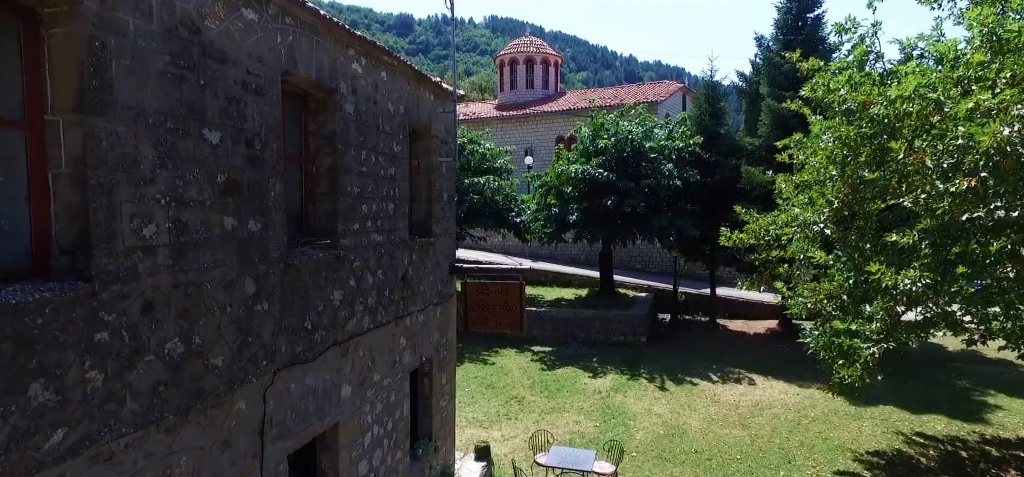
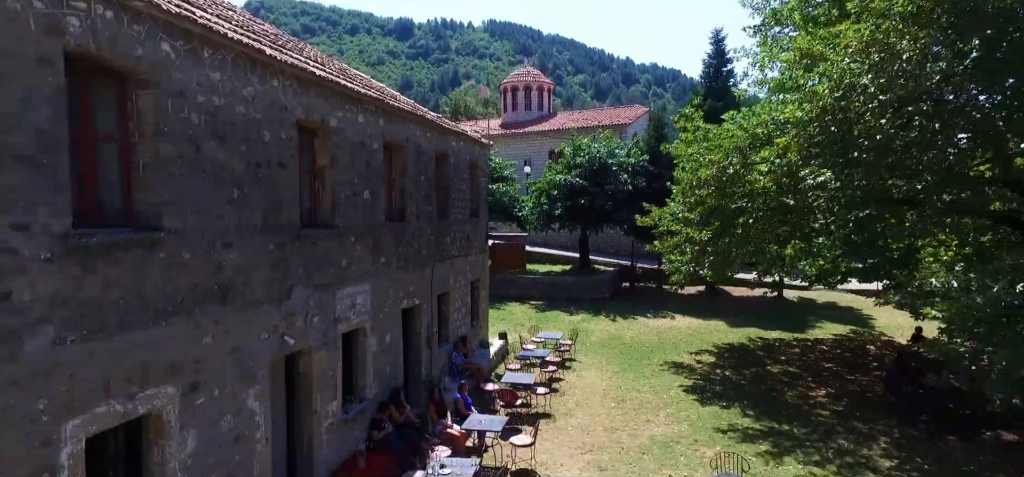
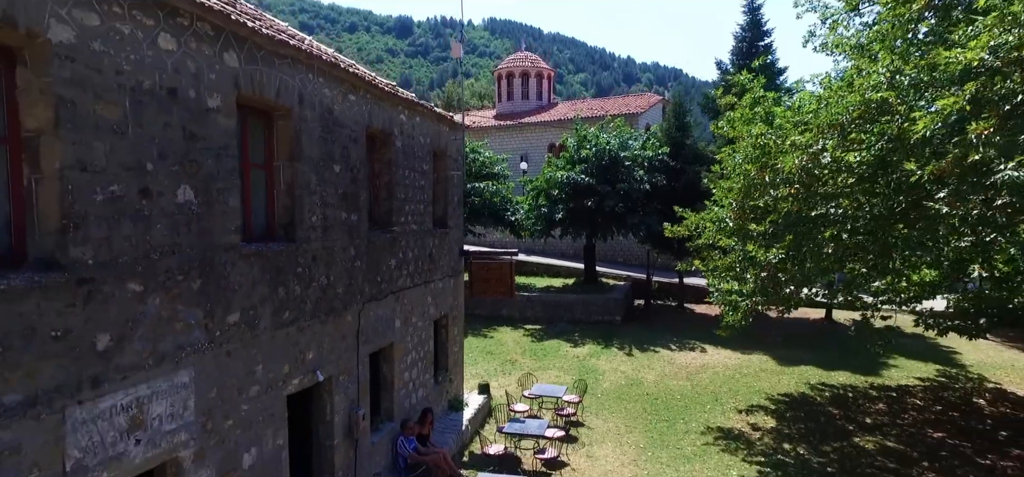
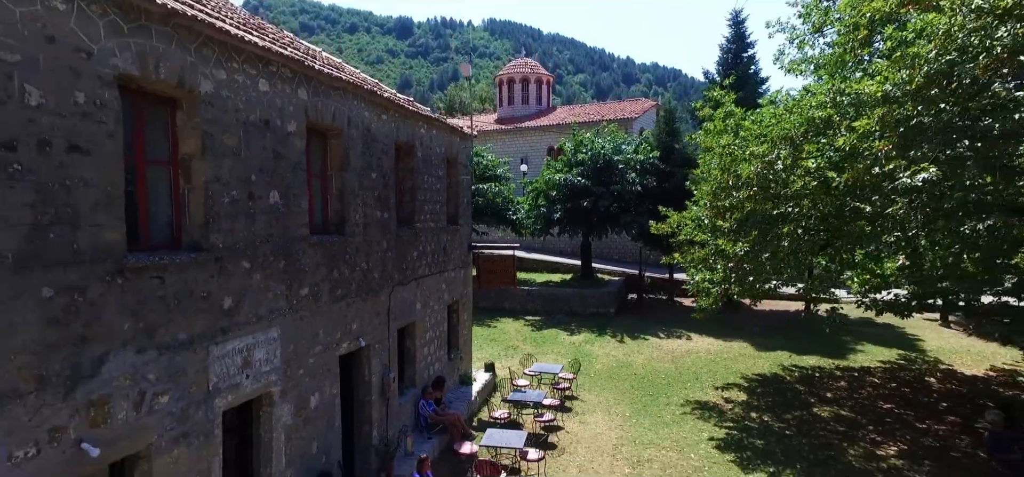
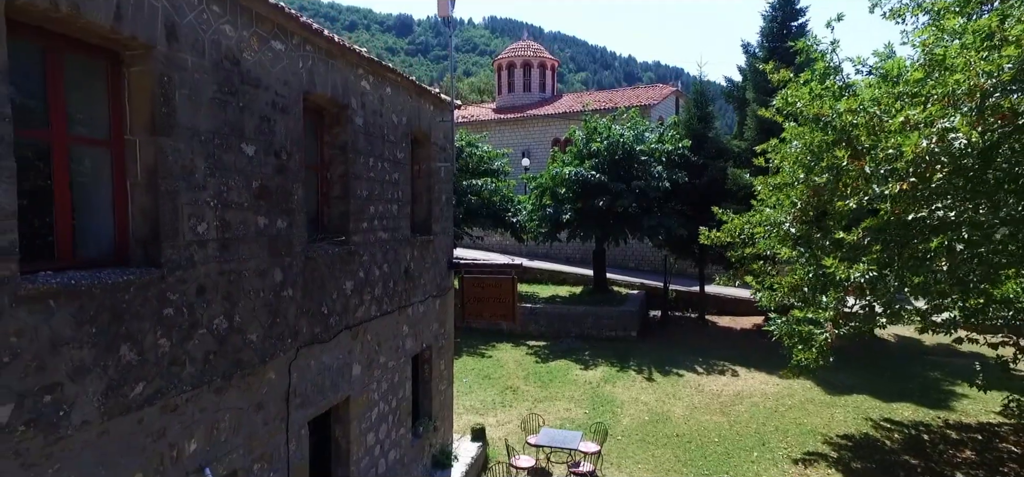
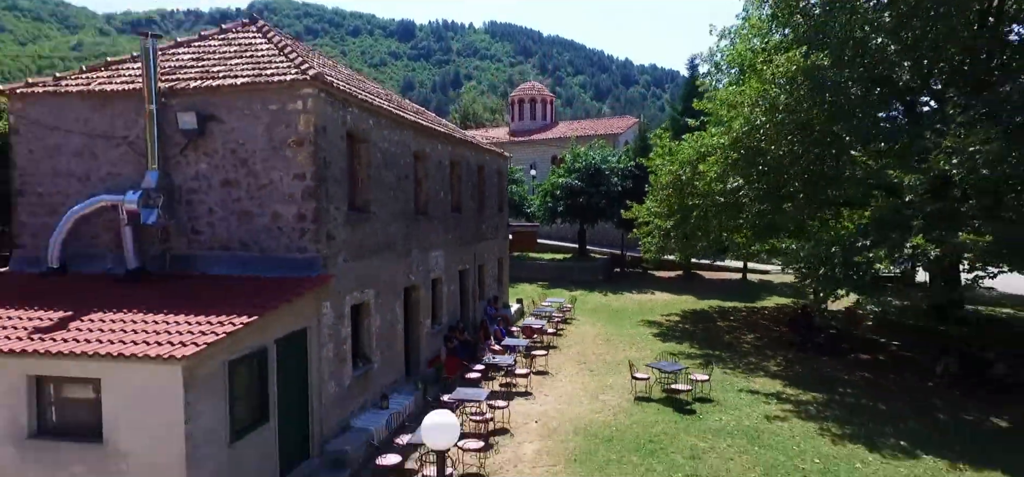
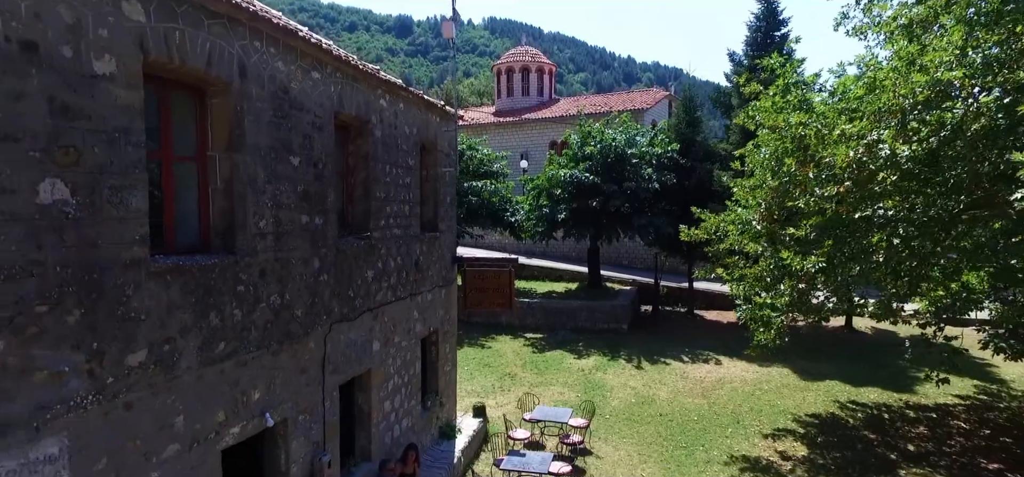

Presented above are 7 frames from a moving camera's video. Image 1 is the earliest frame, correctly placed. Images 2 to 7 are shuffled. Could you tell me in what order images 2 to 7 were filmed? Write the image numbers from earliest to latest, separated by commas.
5, 7, 3, 4, 2, 6
